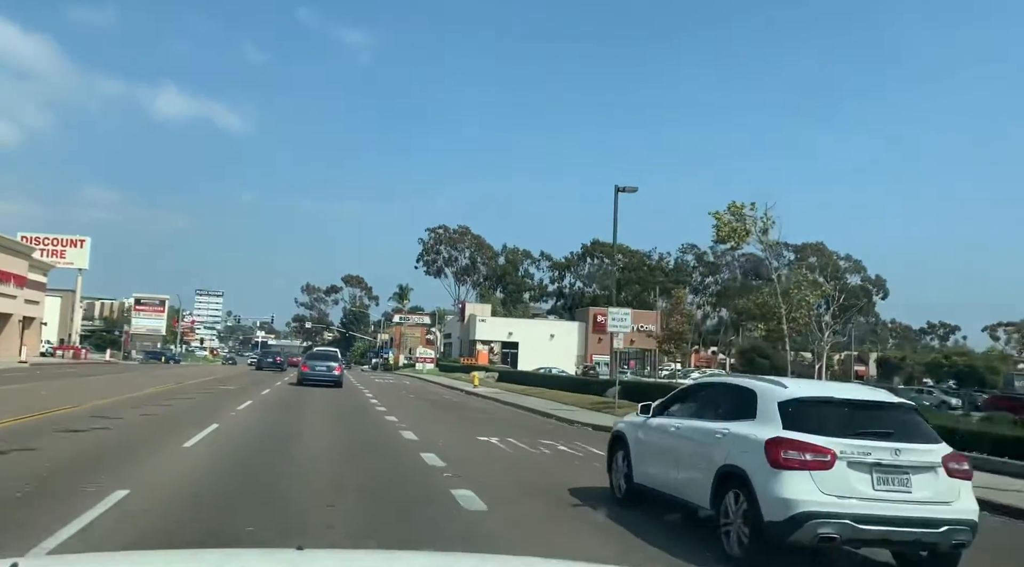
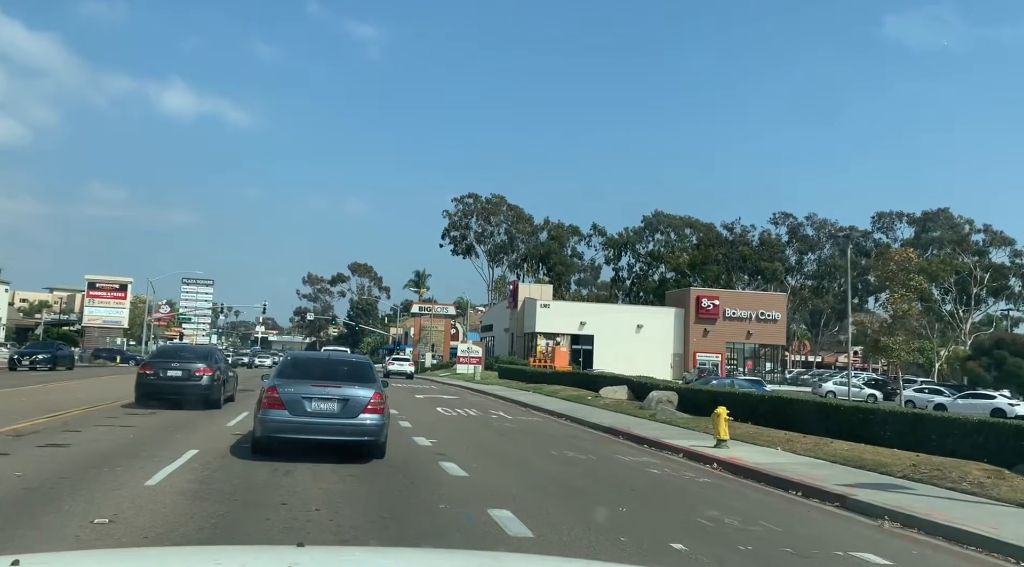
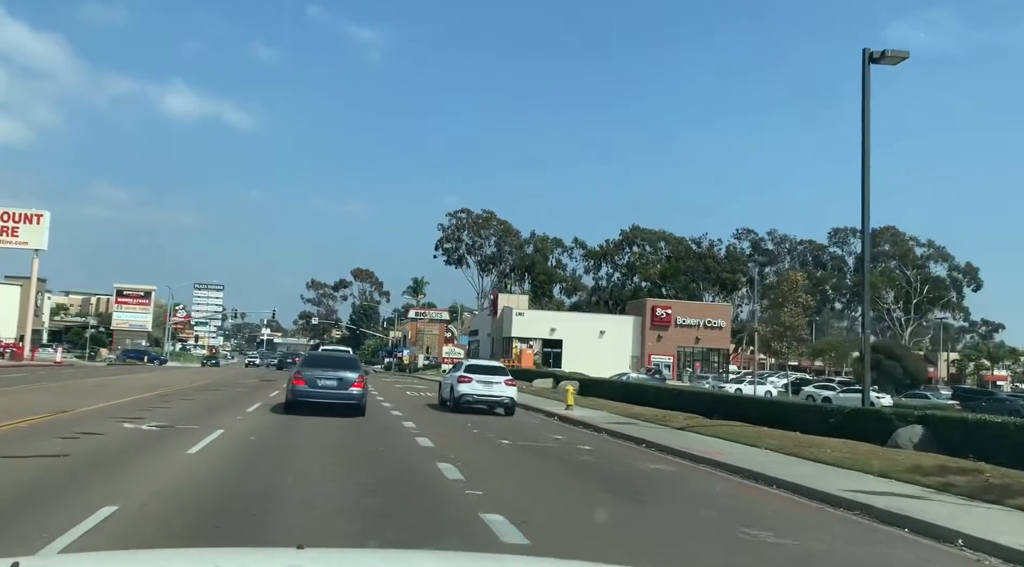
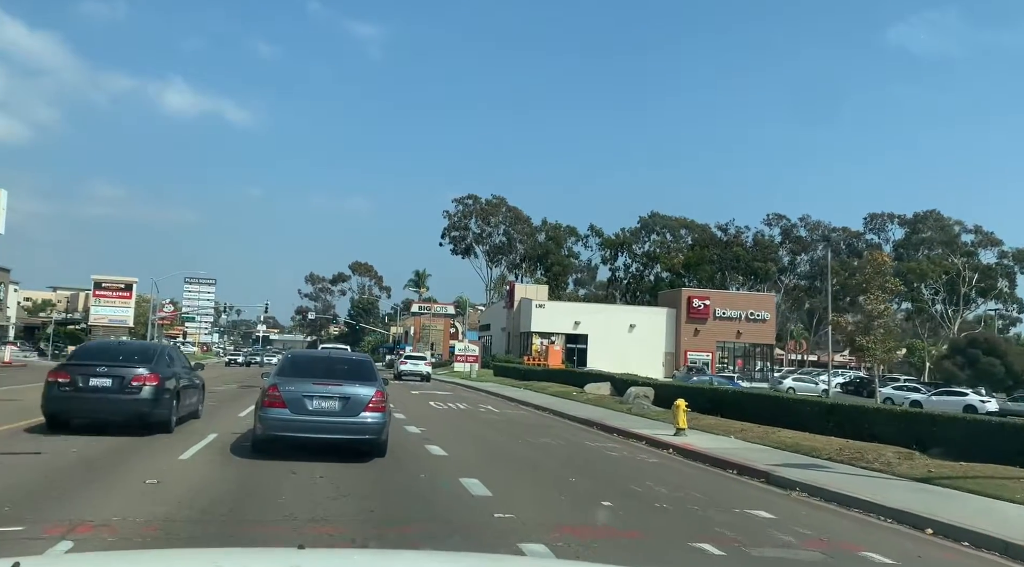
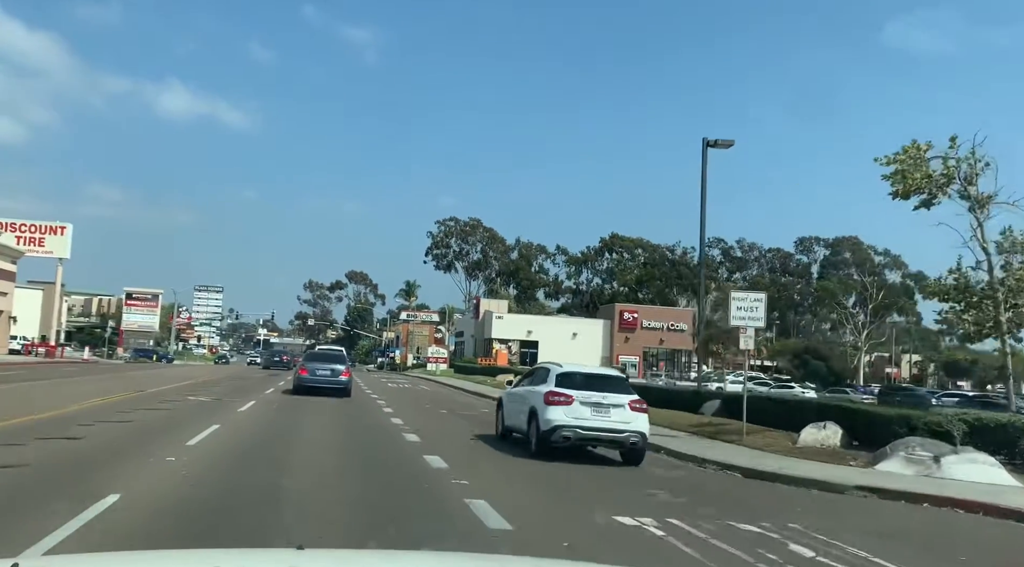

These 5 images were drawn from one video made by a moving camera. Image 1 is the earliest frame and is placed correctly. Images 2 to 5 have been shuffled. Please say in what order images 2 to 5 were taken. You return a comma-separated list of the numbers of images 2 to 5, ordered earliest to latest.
5, 3, 4, 2
